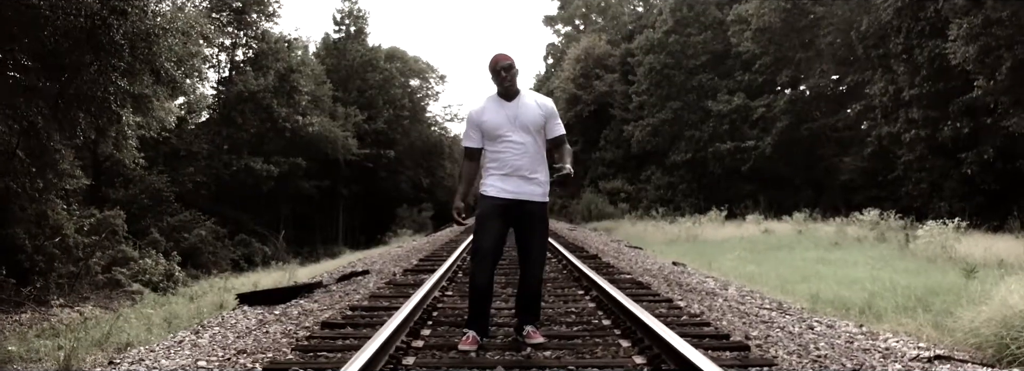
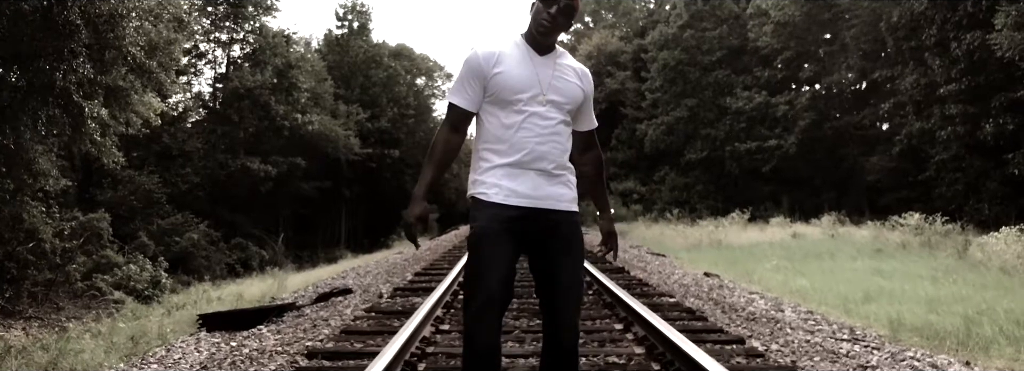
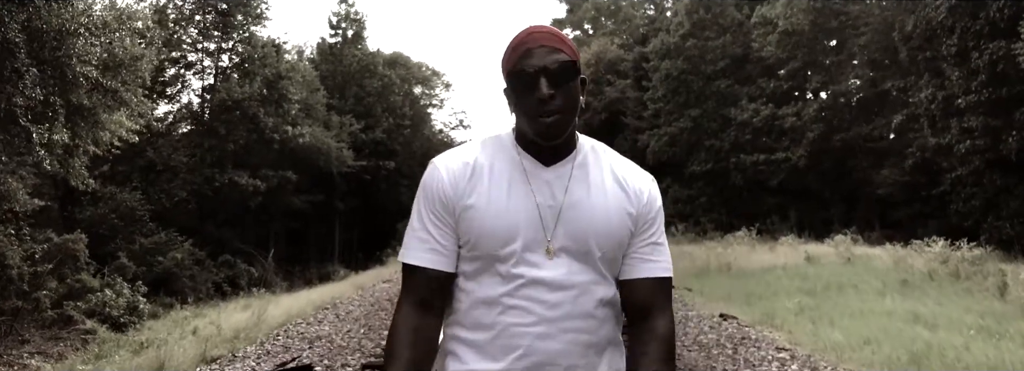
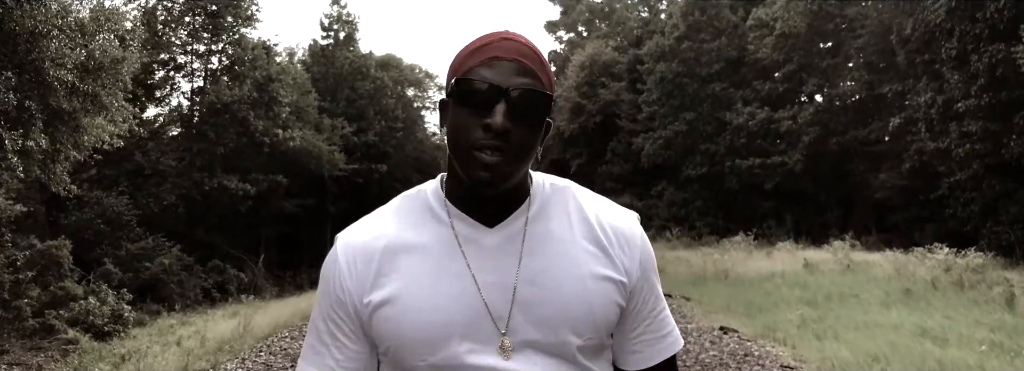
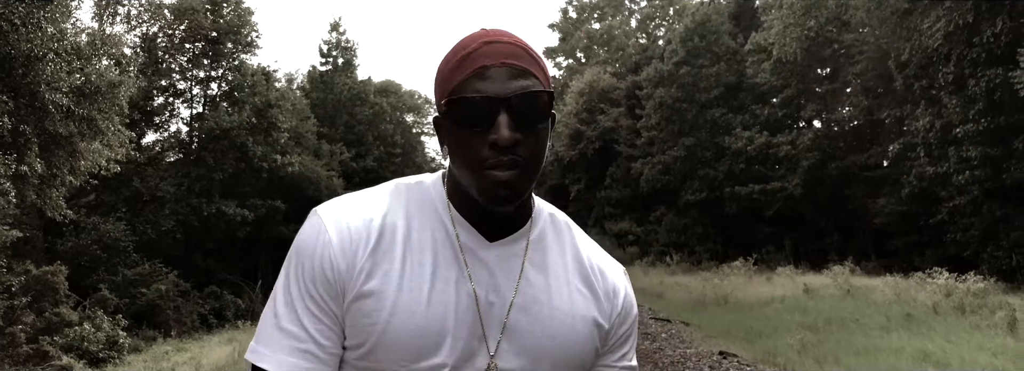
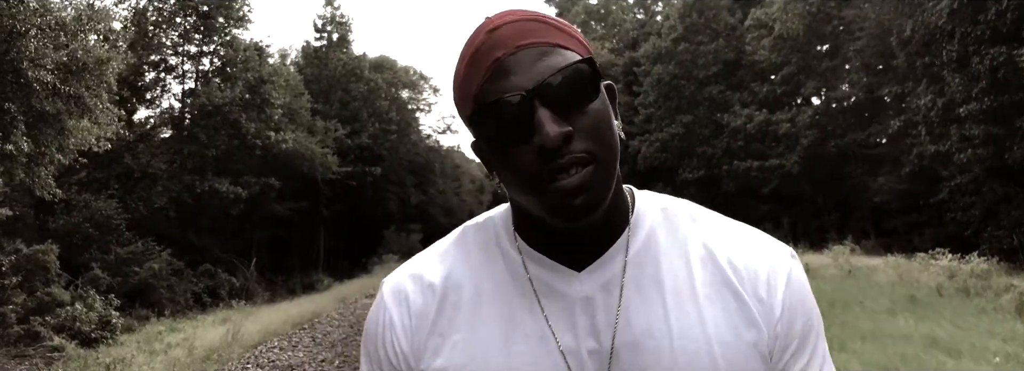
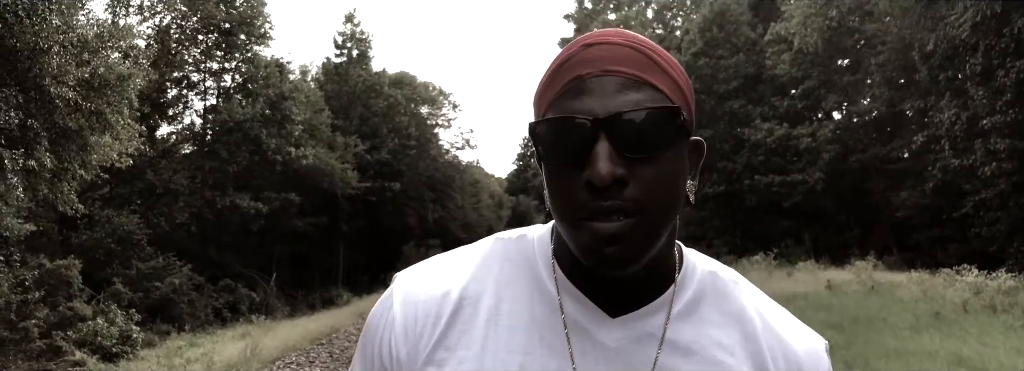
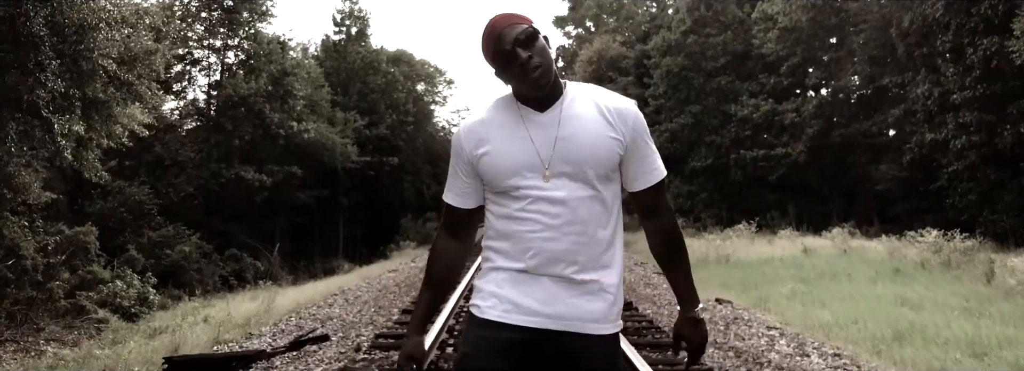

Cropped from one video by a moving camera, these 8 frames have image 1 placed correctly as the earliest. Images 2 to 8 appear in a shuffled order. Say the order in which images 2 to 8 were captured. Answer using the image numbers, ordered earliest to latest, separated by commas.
2, 8, 3, 4, 6, 7, 5
